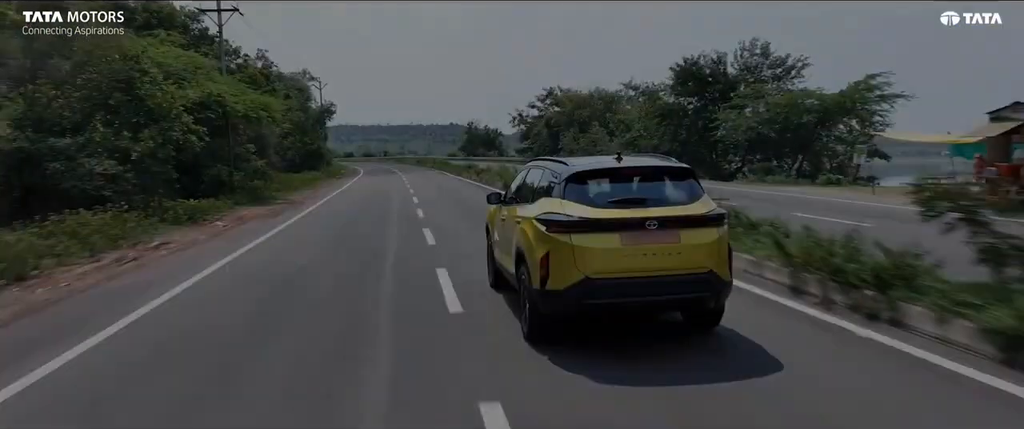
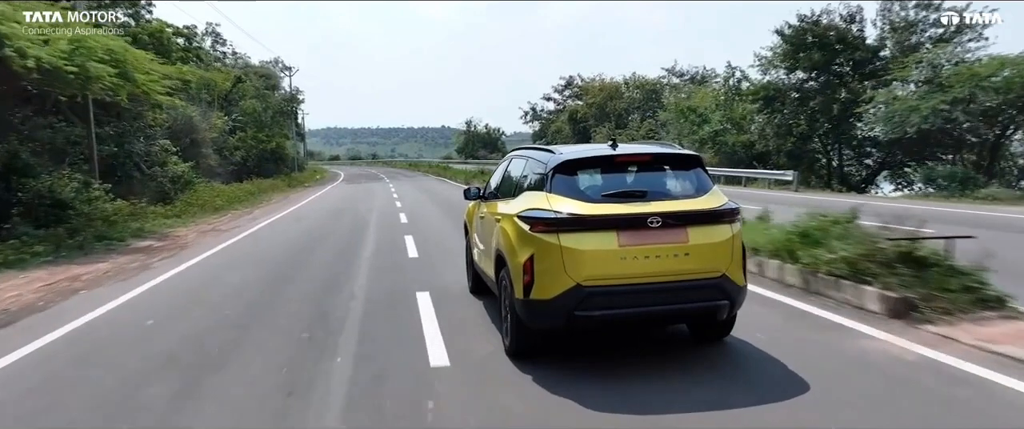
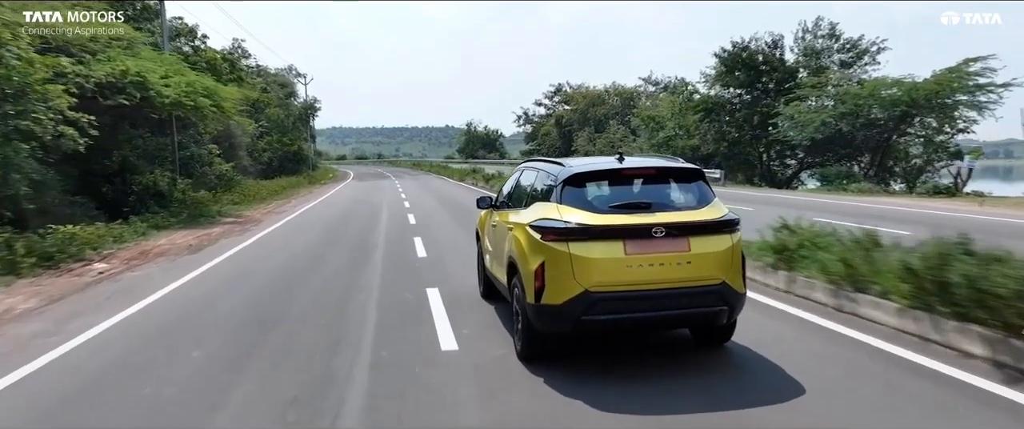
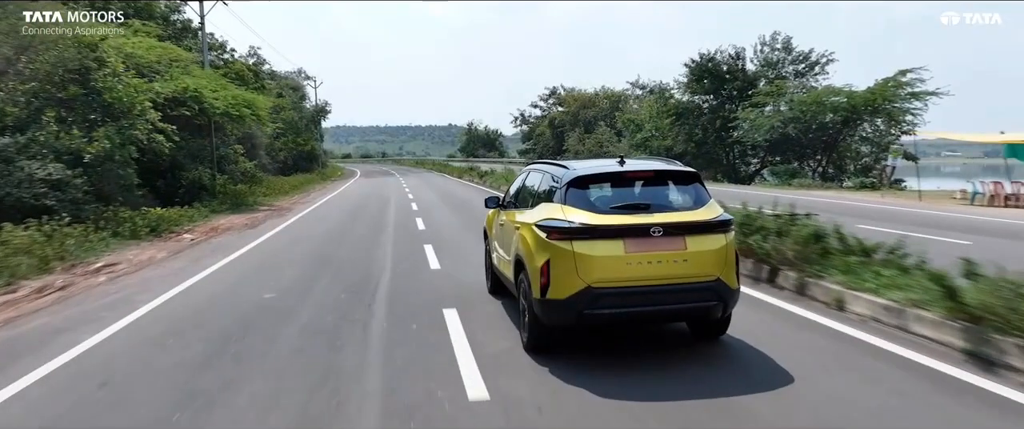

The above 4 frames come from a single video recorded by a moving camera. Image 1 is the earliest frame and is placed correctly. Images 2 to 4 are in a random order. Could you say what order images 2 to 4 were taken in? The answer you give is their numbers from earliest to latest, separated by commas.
4, 3, 2
